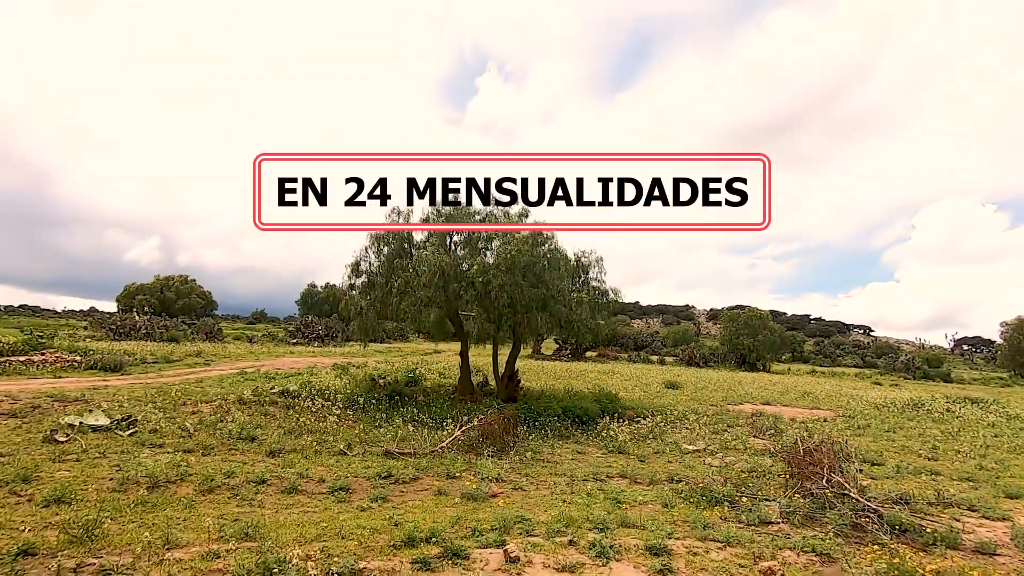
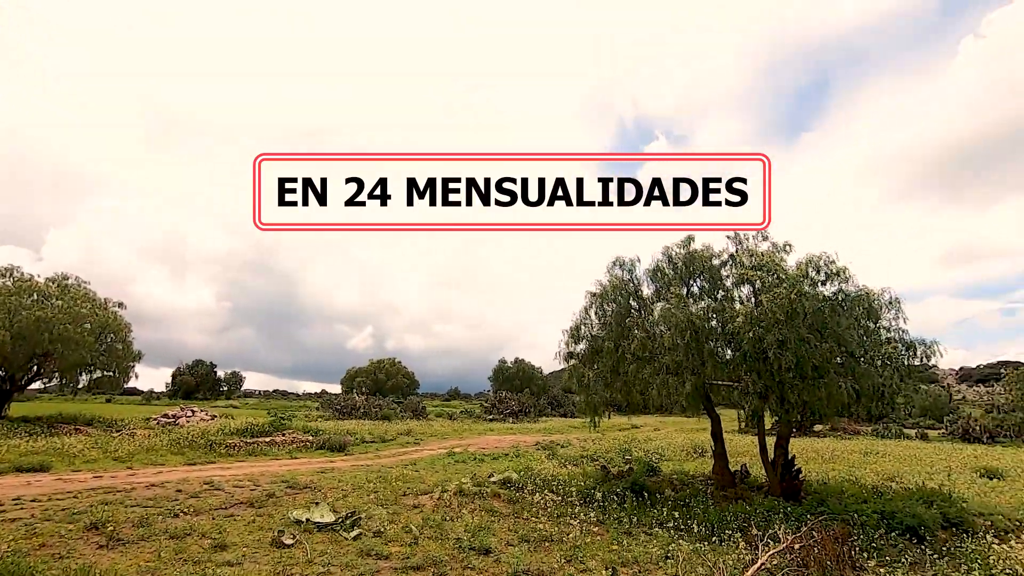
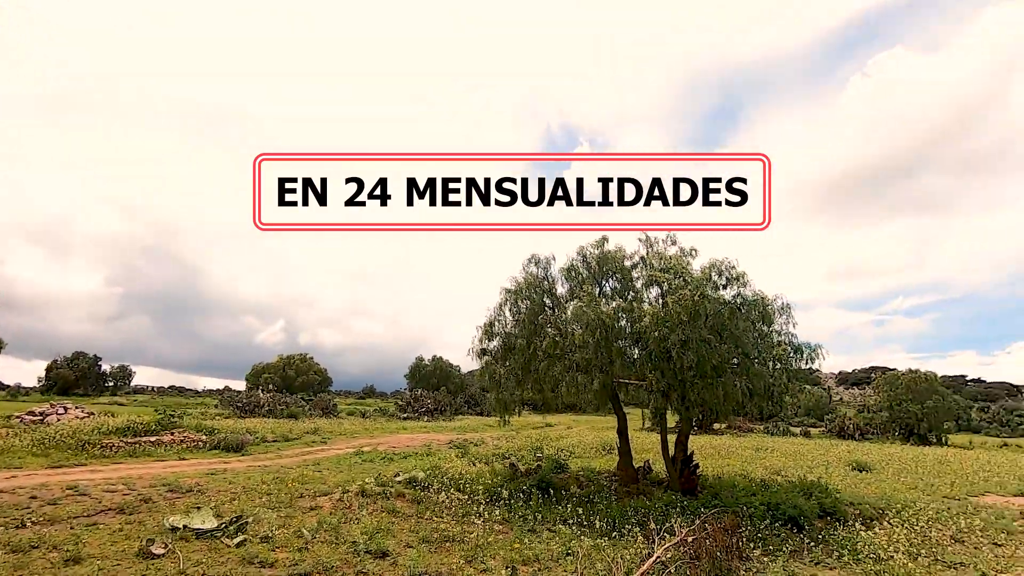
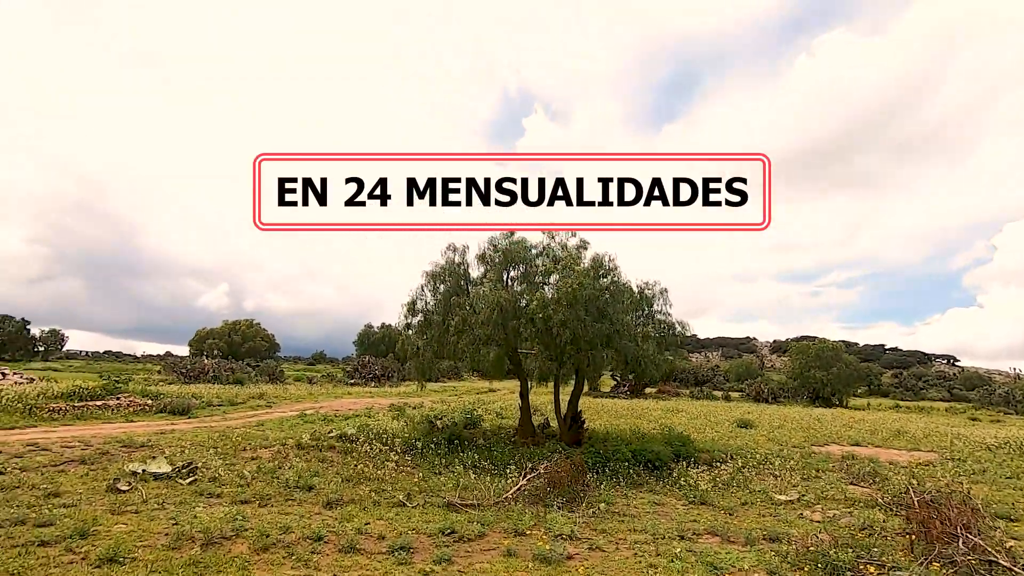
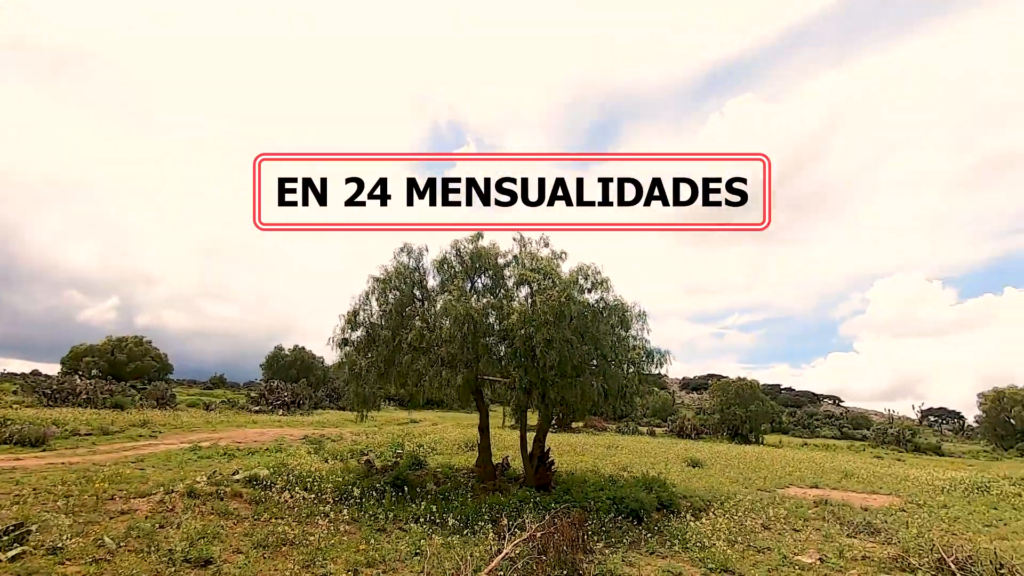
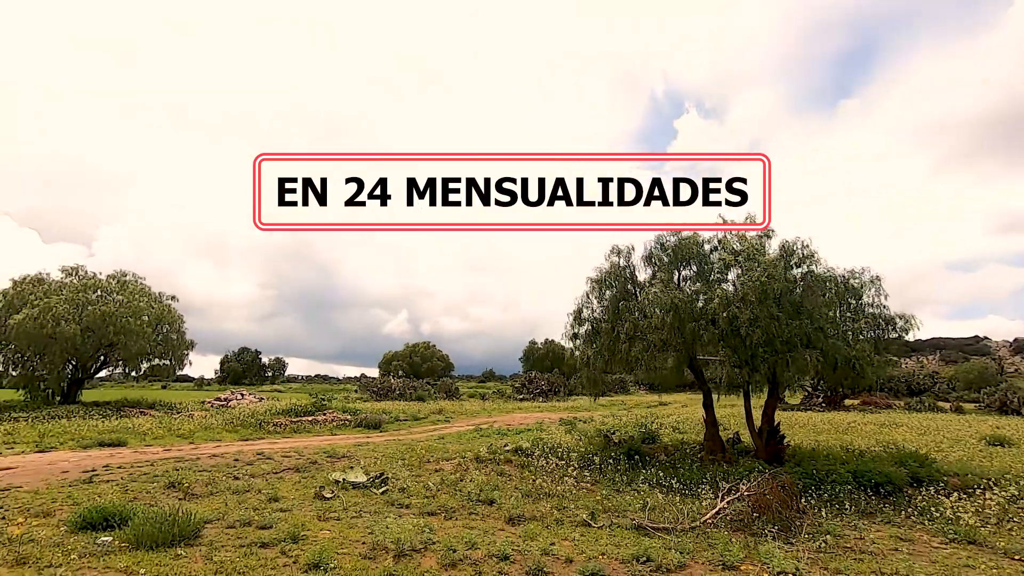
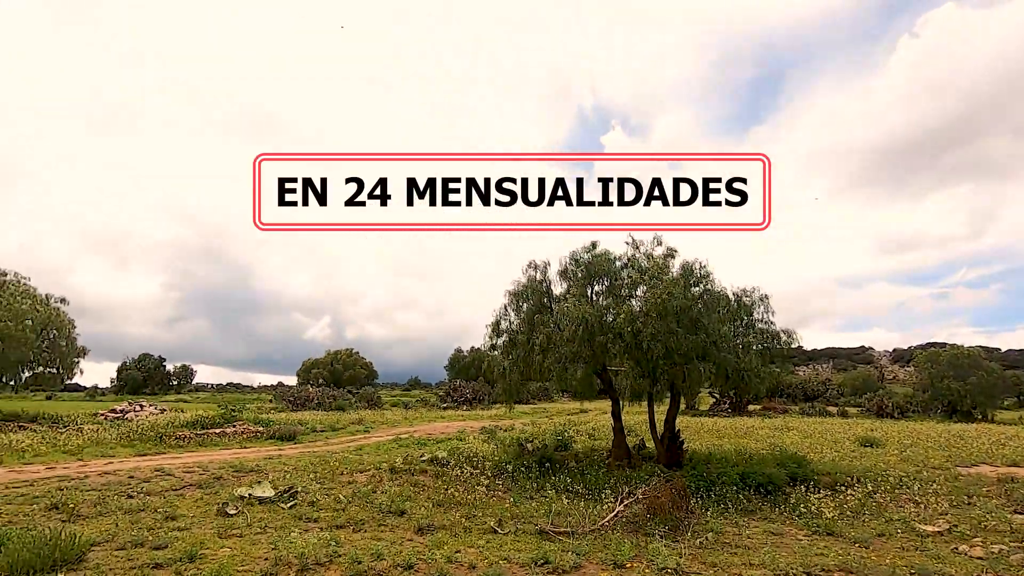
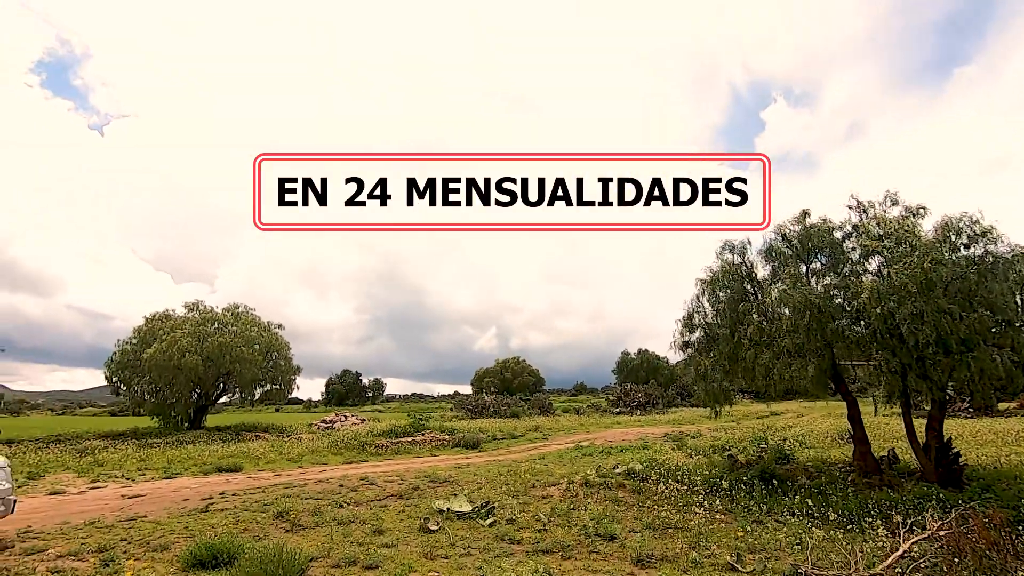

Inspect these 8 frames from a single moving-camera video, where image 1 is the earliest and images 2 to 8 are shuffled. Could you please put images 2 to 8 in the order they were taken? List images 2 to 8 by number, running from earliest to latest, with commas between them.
4, 7, 6, 8, 2, 3, 5
